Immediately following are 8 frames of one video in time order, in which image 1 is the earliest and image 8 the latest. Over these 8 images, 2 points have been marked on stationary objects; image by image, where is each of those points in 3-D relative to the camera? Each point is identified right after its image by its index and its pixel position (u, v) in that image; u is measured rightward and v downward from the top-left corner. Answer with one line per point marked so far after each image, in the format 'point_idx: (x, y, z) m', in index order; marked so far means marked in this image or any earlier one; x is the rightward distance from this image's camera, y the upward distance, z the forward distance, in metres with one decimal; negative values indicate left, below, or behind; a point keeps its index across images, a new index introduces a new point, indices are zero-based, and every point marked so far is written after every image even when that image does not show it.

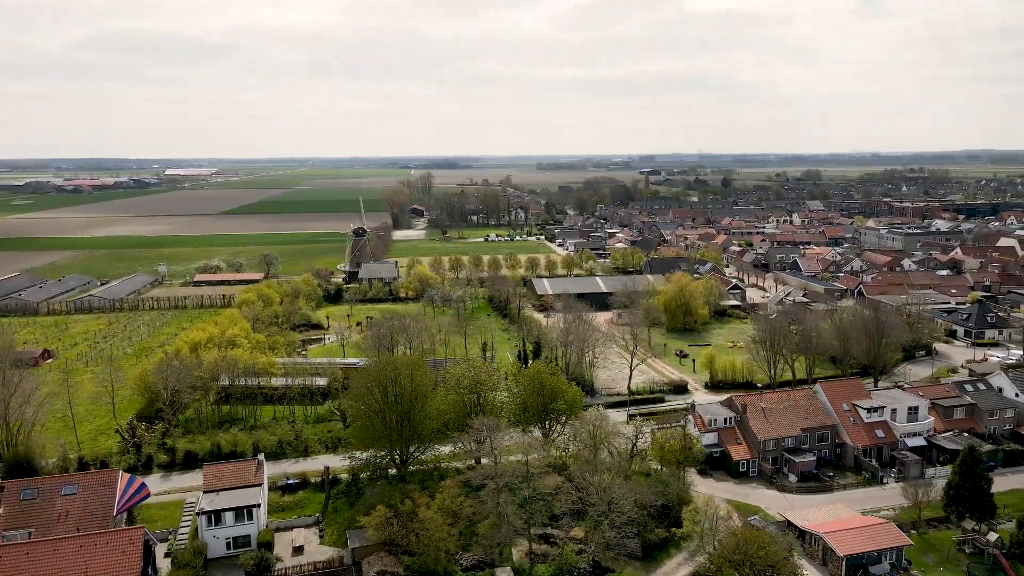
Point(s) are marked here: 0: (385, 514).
0: (-3.5, -6.3, +18.5) m
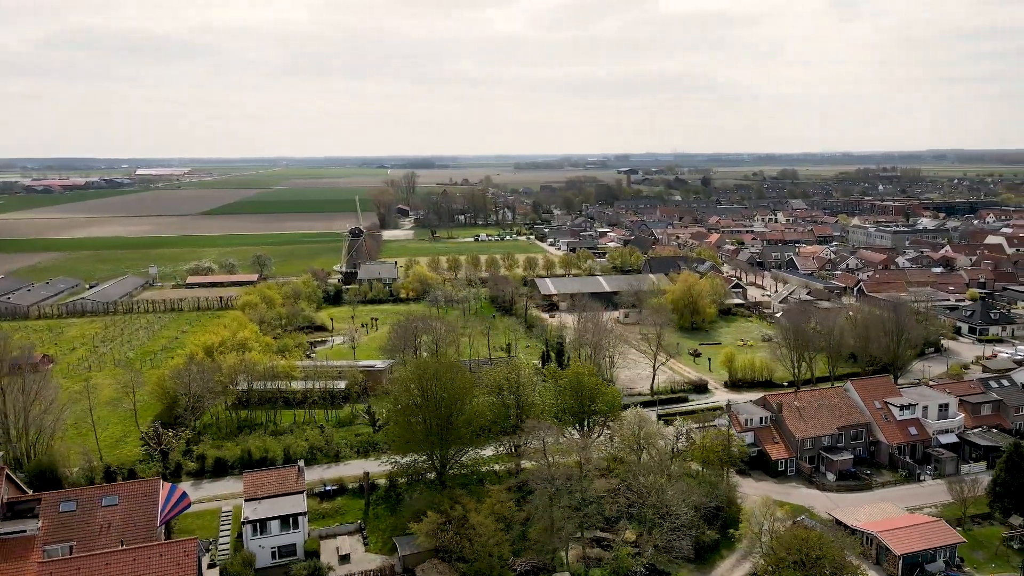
0: (-2.0, -6.3, +18.2) m
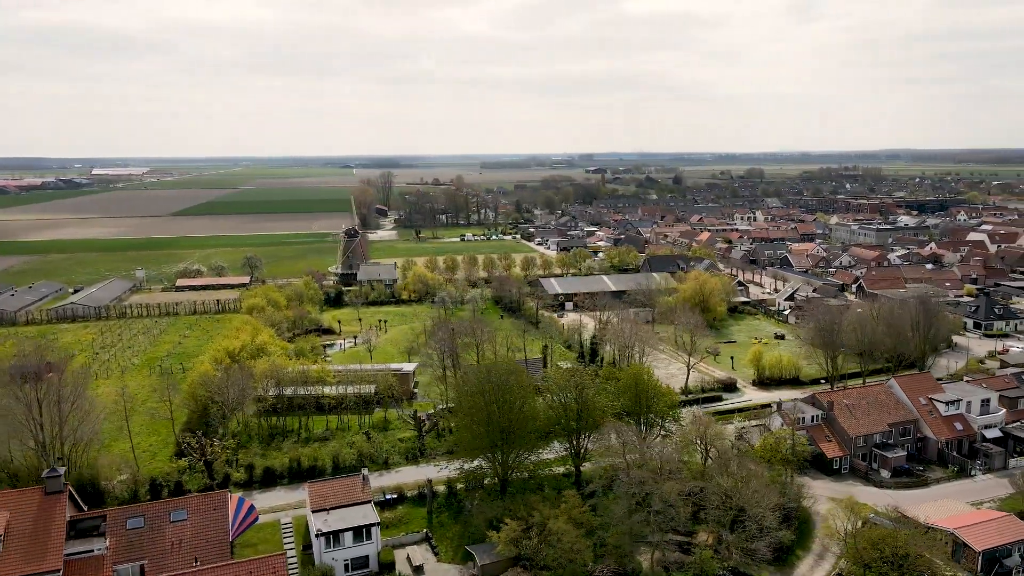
0: (+0.1, -6.4, +17.7) m
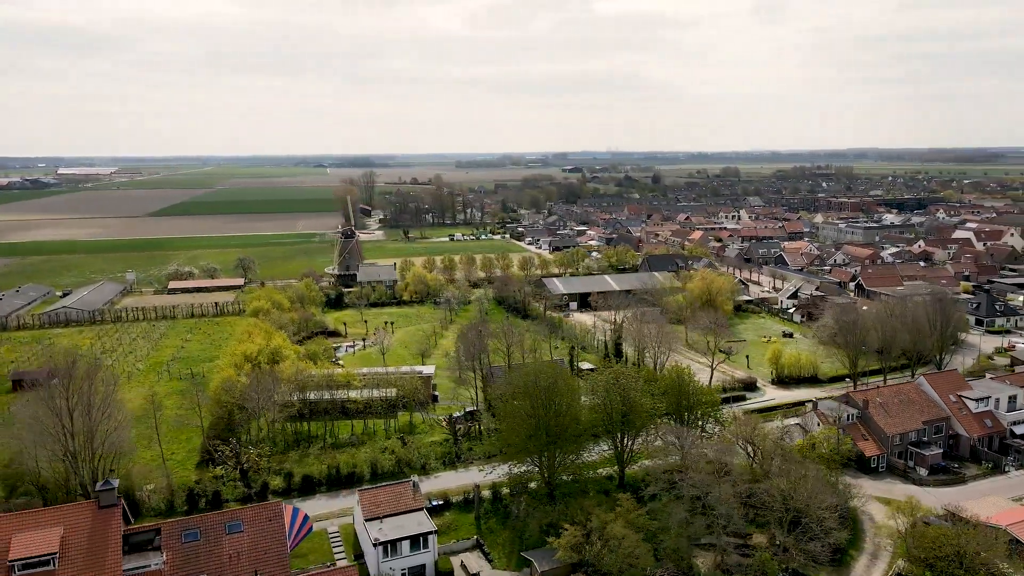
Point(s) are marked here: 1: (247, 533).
0: (+1.7, -6.4, +17.5) m
1: (-6.4, -6.0, +16.3) m
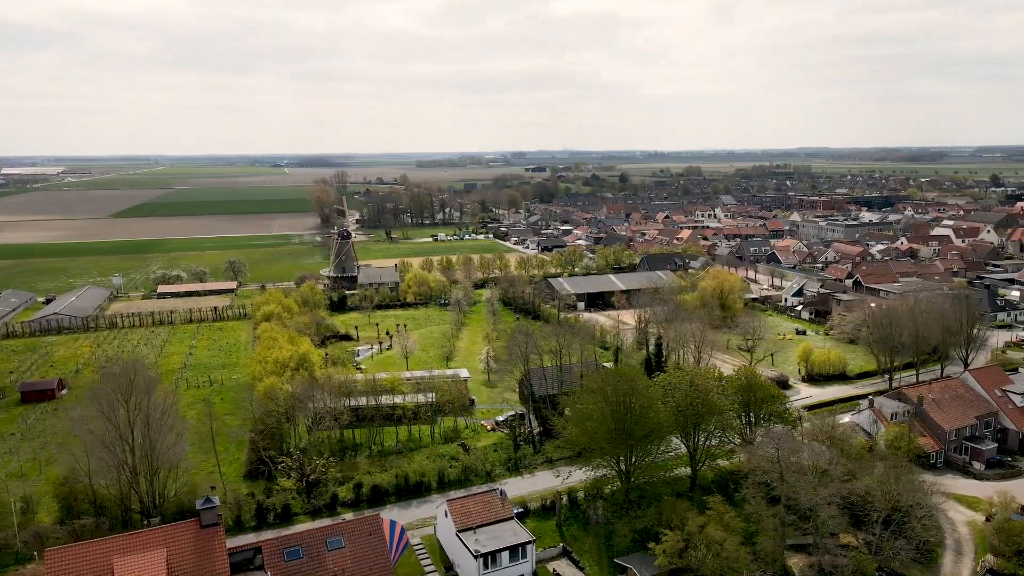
0: (+4.3, -6.5, +17.3) m
1: (-3.8, -6.1, +15.6) m
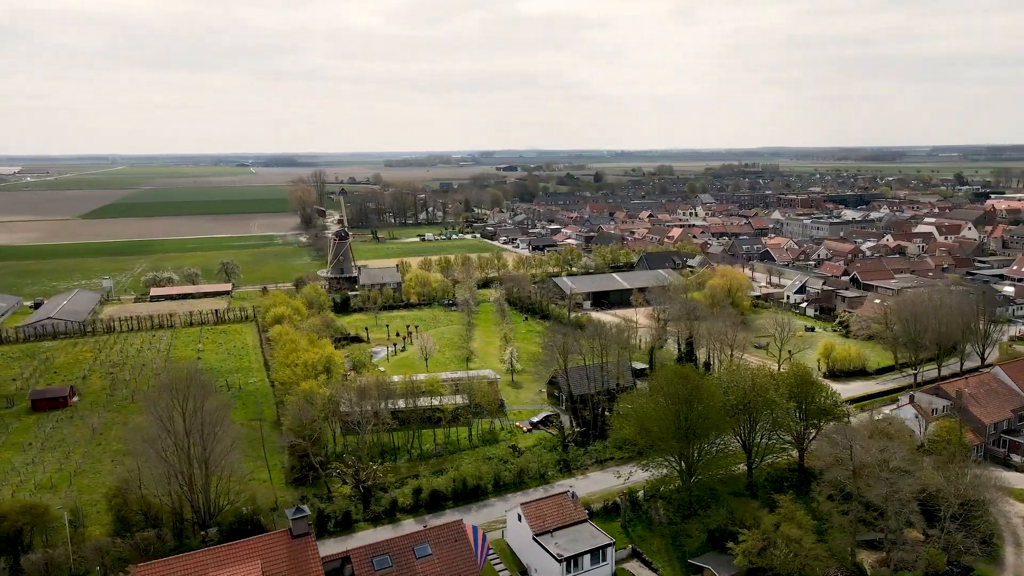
0: (+6.3, -6.5, +17.3) m
1: (-1.7, -6.2, +15.3) m
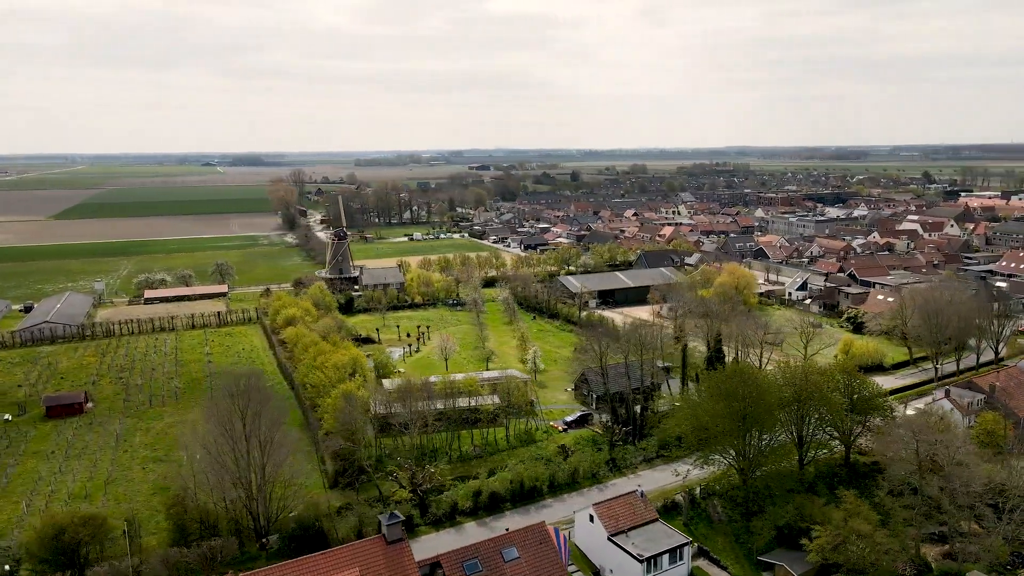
0: (+8.2, -6.4, +17.5) m
1: (+0.3, -6.2, +15.2) m
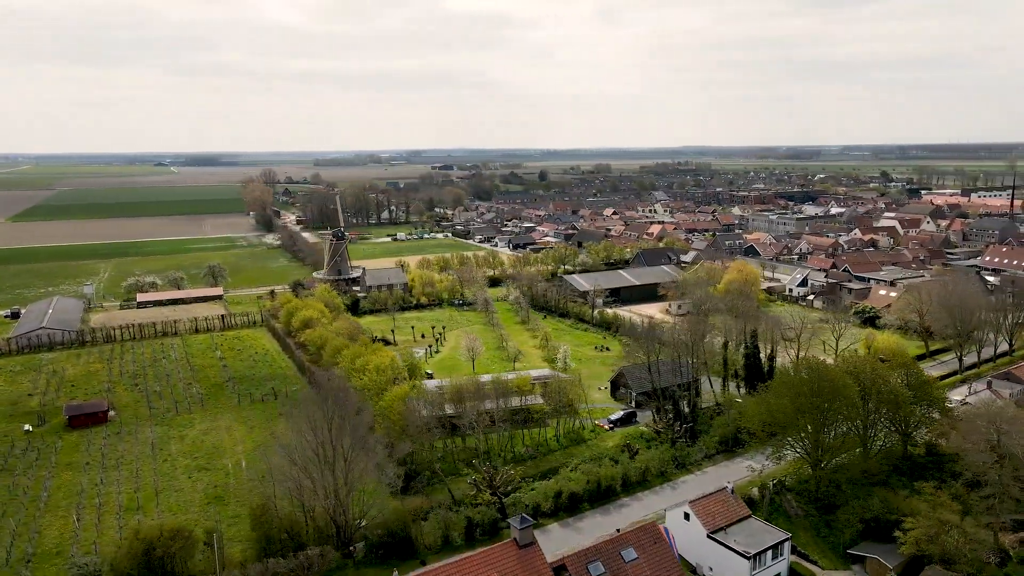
0: (+10.8, -6.3, +17.8) m
1: (+3.0, -6.1, +15.1) m
